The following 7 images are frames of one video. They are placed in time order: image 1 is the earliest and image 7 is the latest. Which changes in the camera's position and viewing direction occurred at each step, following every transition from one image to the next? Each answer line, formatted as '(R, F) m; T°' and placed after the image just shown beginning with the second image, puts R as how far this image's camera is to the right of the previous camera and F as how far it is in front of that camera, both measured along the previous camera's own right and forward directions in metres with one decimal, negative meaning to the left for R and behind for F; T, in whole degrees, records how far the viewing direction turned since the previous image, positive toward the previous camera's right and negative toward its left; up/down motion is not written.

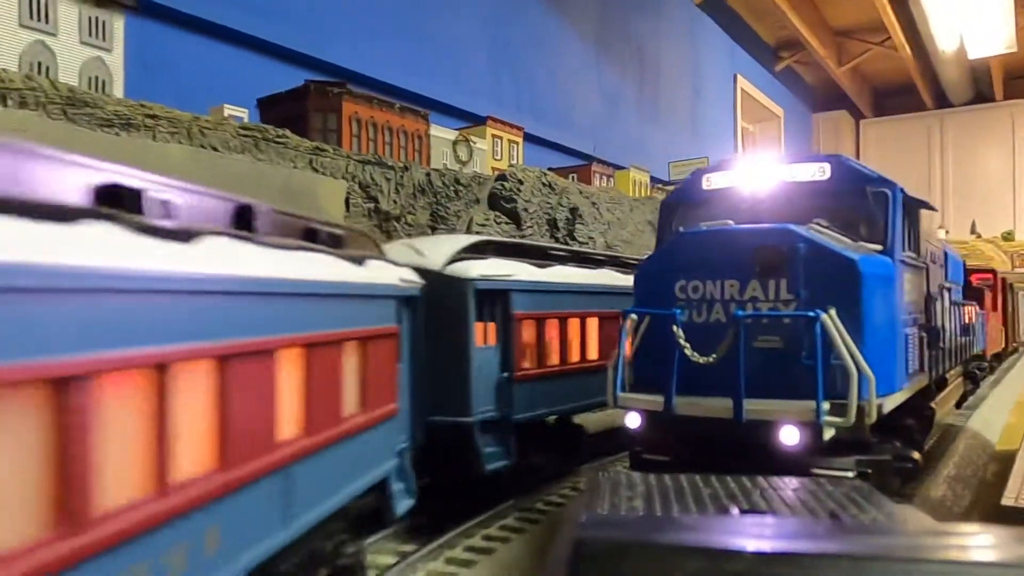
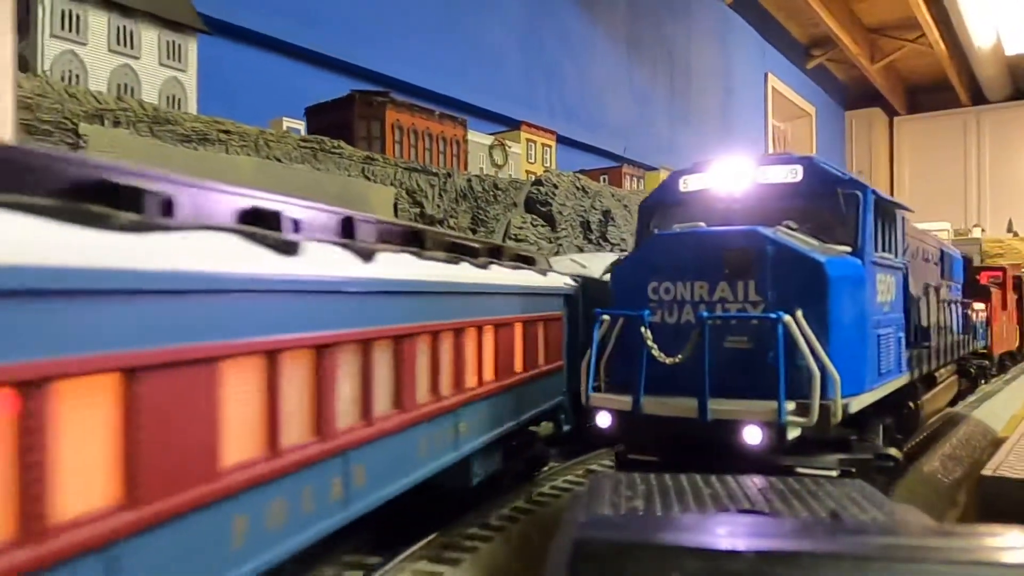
(0.0, -0.2) m; -2°
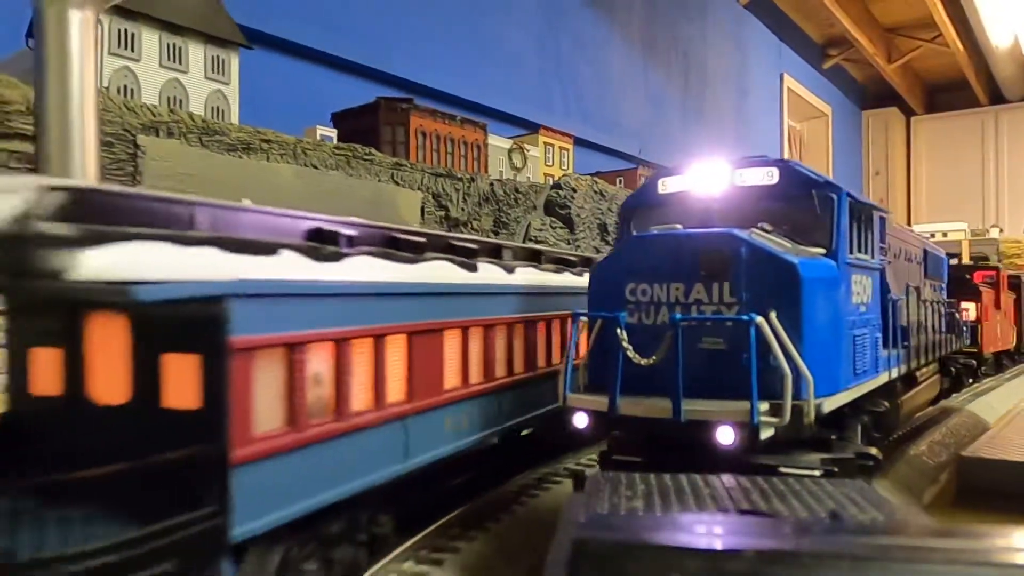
(0.0, -0.2) m; -1°
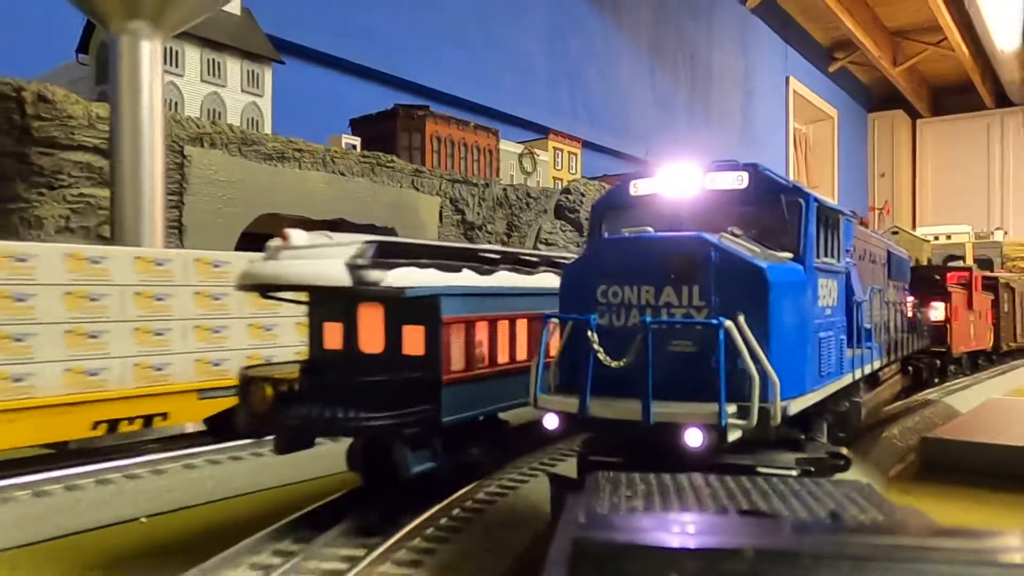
(0.0, -0.2) m; 0°
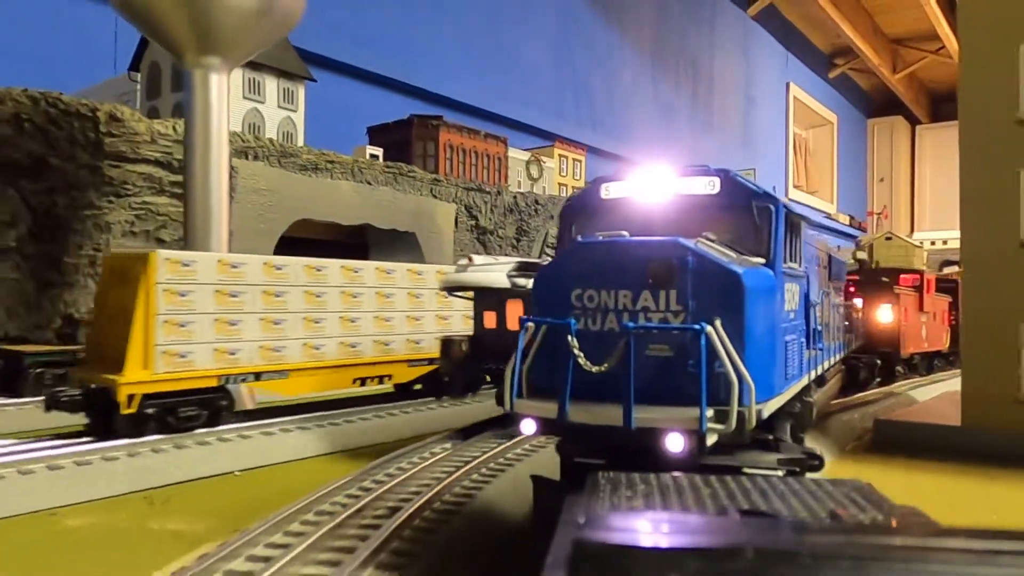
(-0.1, -0.4) m; 0°
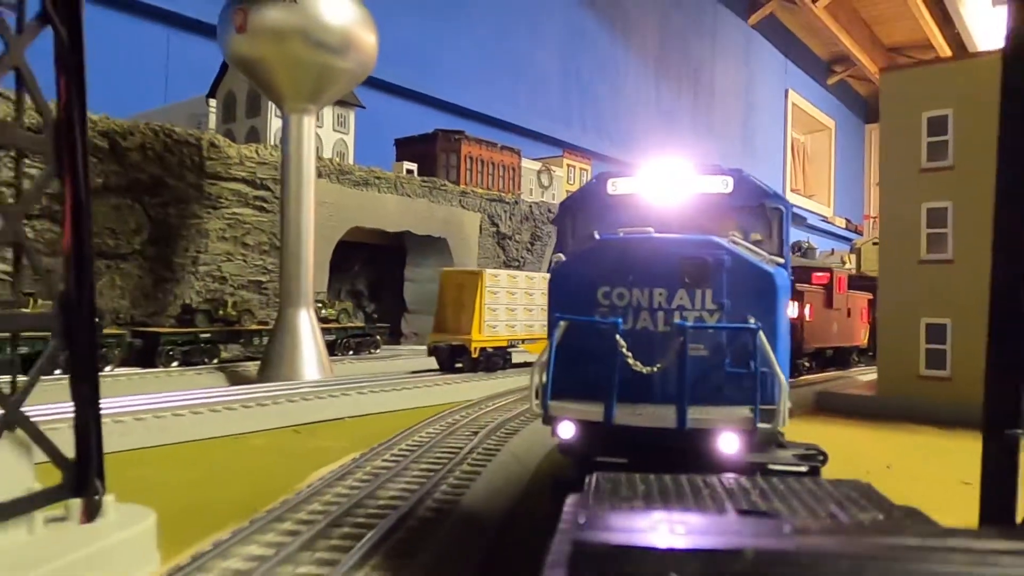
(-0.1, -0.7) m; 0°
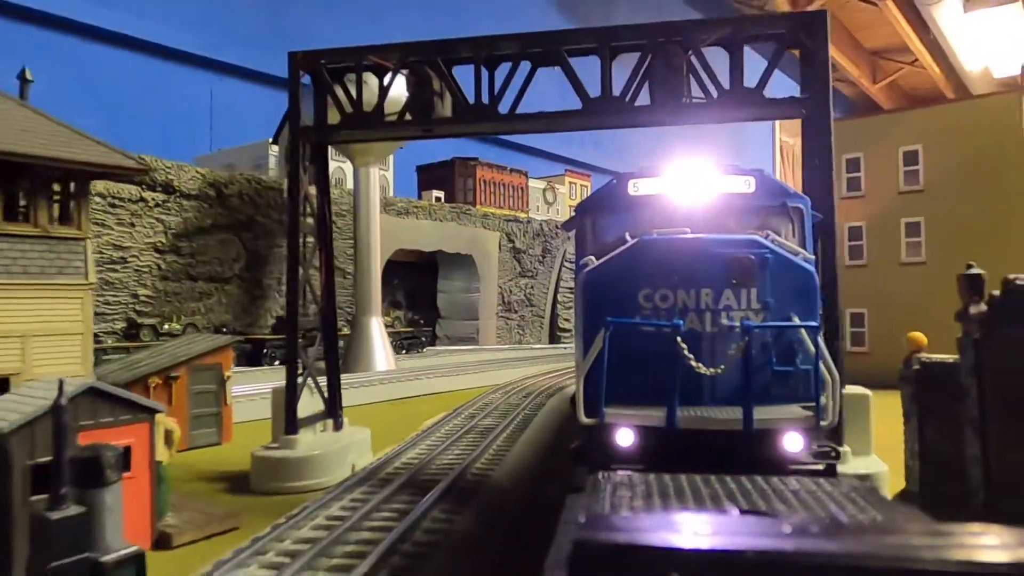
(-0.1, -0.9) m; 0°
